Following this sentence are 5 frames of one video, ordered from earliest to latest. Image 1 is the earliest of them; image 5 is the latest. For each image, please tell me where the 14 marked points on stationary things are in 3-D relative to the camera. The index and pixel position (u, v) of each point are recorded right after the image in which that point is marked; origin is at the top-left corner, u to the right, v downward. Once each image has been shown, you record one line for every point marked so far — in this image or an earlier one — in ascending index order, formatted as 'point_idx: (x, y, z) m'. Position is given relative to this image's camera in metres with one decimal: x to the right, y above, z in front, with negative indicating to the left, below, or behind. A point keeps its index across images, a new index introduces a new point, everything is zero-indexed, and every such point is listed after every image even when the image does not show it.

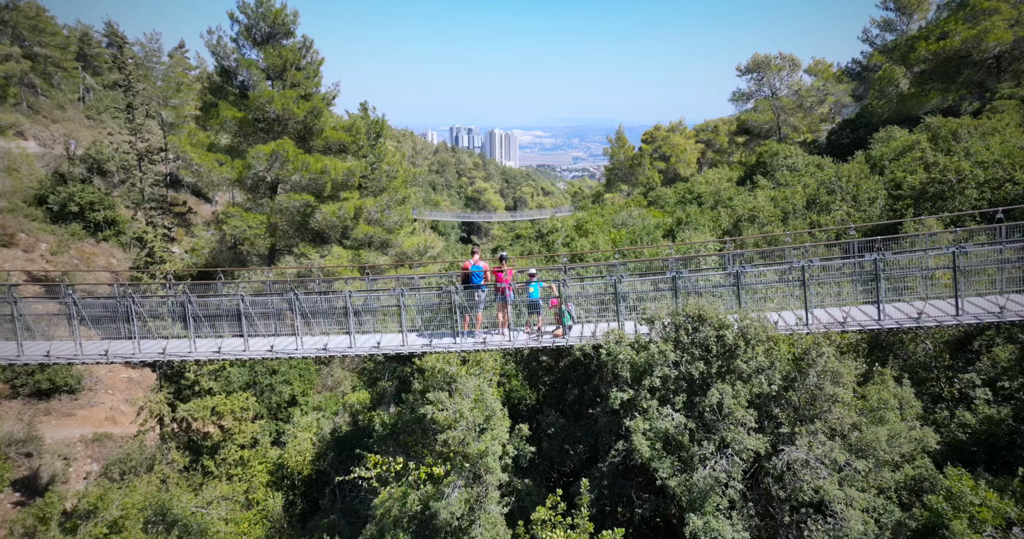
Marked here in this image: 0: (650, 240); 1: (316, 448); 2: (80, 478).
0: (+4.0, +0.8, +19.8) m
1: (-4.6, -4.3, +16.6) m
2: (-11.2, -5.4, +17.9) m
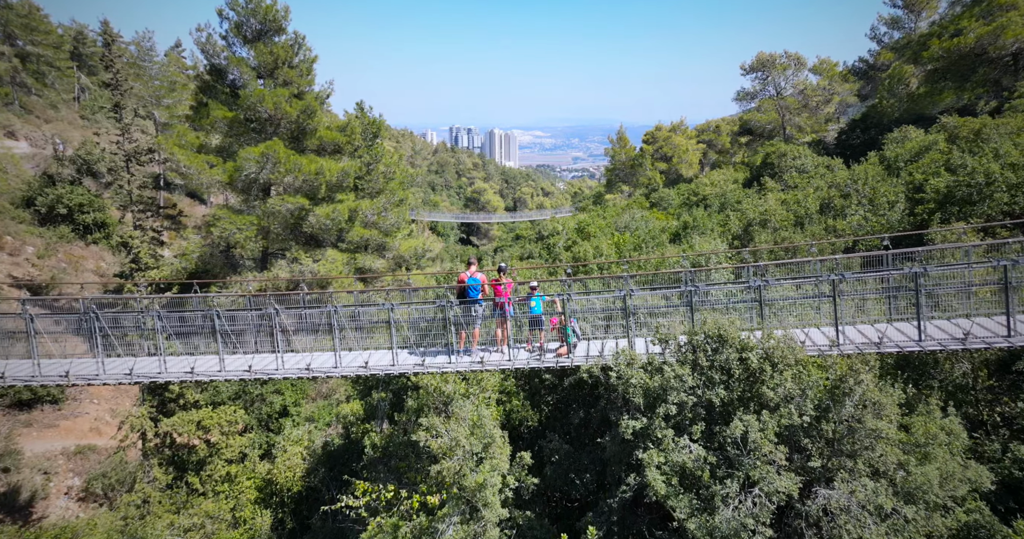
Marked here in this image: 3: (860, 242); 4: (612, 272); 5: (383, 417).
0: (+4.0, +0.6, +19.1) m
1: (-4.7, -4.4, +15.8) m
2: (-11.2, -5.5, +17.2) m
3: (+7.6, +0.6, +14.8) m
4: (+2.7, -0.2, +17.9) m
5: (-2.8, -3.2, +14.9) m
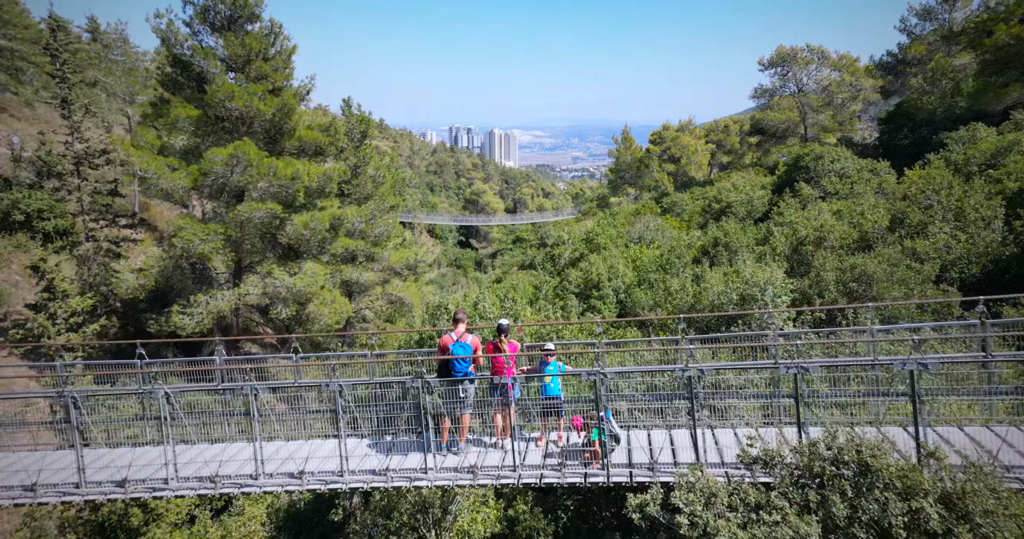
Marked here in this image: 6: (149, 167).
0: (+4.0, +0.1, +16.5) m
1: (-4.6, -4.9, +13.2) m
2: (-11.1, -6.0, +14.5) m
3: (+7.6, +0.1, +12.2) m
4: (+2.7, -0.7, +15.2) m
5: (-2.7, -3.7, +12.2) m
6: (-10.3, +2.9, +19.7) m
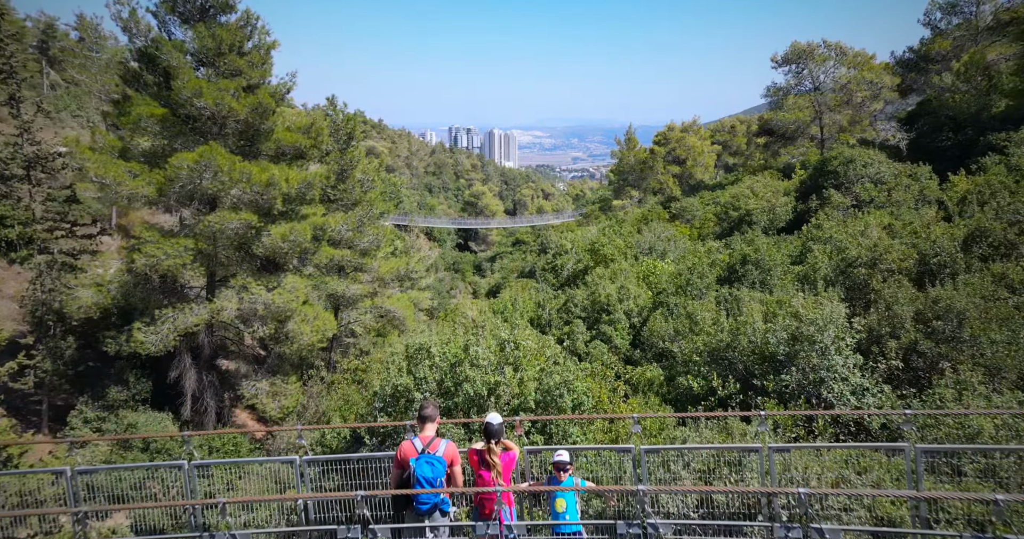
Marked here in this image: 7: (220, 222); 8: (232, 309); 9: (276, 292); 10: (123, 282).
0: (+4.0, -0.3, +14.5) m
1: (-4.6, -5.3, +11.2) m
2: (-11.1, -6.4, +12.5) m
3: (+7.6, -0.3, +10.2) m
4: (+2.7, -1.1, +13.3) m
5: (-2.7, -4.1, +10.3) m
6: (-10.3, +2.5, +17.8) m
7: (-7.7, +1.2, +18.4) m
8: (-7.7, -1.1, +19.1) m
9: (-6.6, -0.7, +19.4) m
10: (-10.2, -0.3, +18.3) m
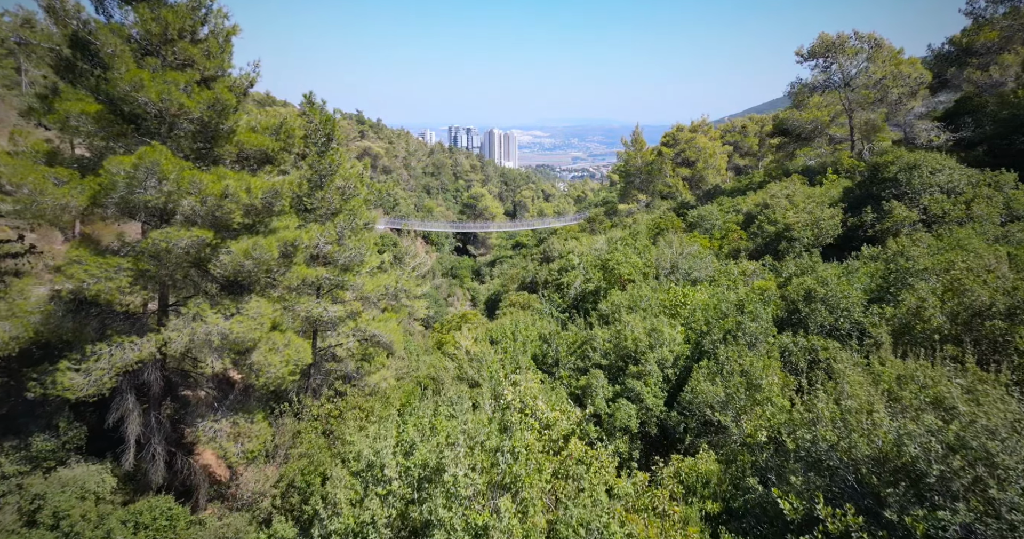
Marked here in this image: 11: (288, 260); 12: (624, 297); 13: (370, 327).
0: (+4.0, -0.9, +11.6) m
1: (-4.6, -5.9, +8.3) m
2: (-11.1, -7.0, +9.6) m
3: (+7.6, -0.9, +7.3) m
4: (+2.7, -1.7, +10.3) m
5: (-2.7, -4.7, +7.4) m
6: (-10.3, +1.9, +14.8) m
7: (-7.7, +0.6, +15.5) m
8: (-7.7, -1.7, +16.2) m
9: (-6.6, -1.2, +16.5) m
10: (-10.2, -0.9, +15.4) m
11: (-5.8, +0.2, +17.7) m
12: (+2.7, -0.5, +16.9) m
13: (-4.1, -1.8, +19.5) m
